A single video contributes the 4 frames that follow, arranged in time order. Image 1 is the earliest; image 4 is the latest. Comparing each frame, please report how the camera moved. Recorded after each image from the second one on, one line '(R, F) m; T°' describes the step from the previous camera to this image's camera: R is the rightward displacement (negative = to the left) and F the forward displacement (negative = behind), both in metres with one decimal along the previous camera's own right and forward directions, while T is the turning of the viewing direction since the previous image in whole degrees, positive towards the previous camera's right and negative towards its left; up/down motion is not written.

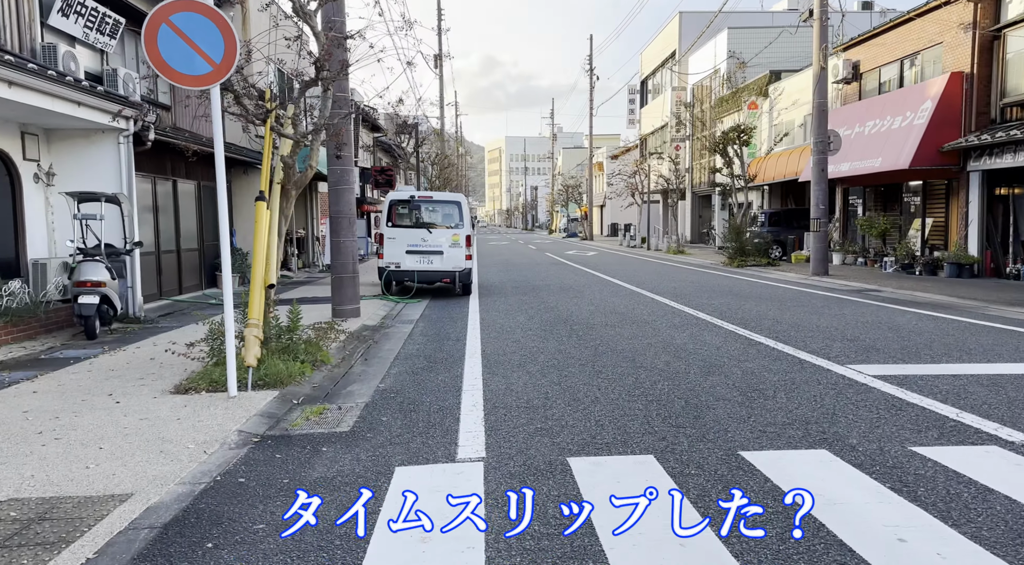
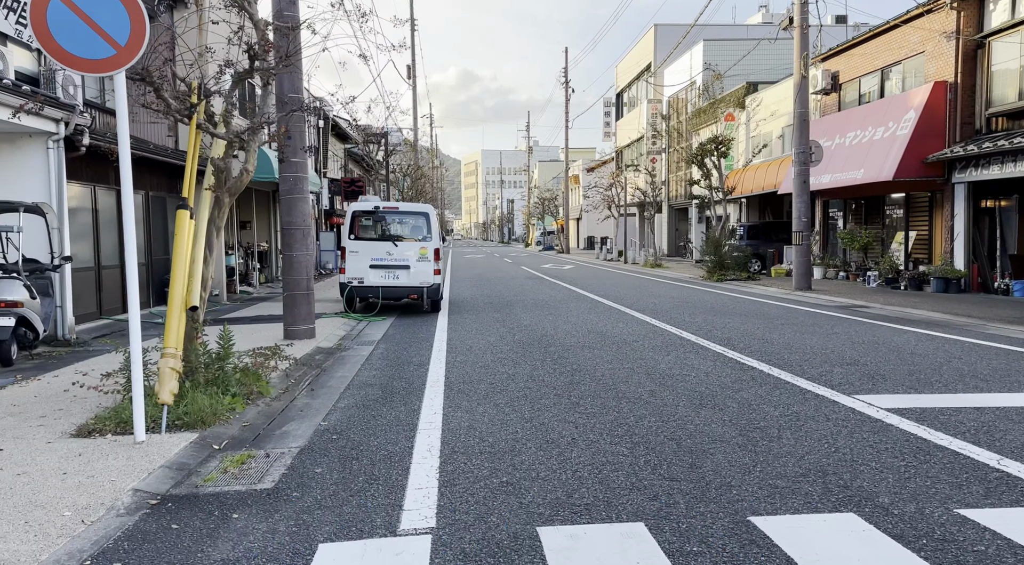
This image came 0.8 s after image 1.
(+0.1, +0.9) m; +2°
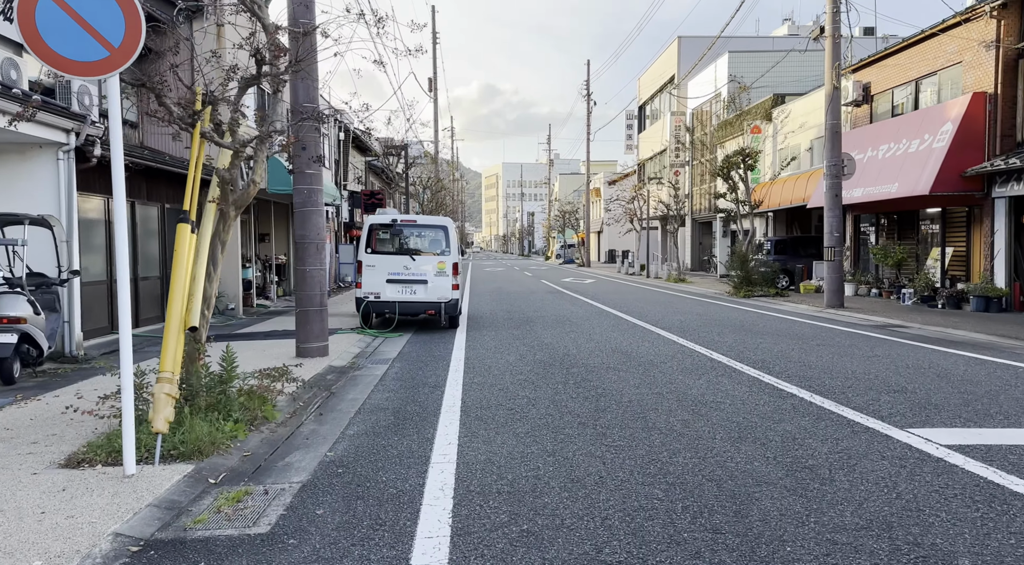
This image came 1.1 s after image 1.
(0.0, +0.4) m; -2°
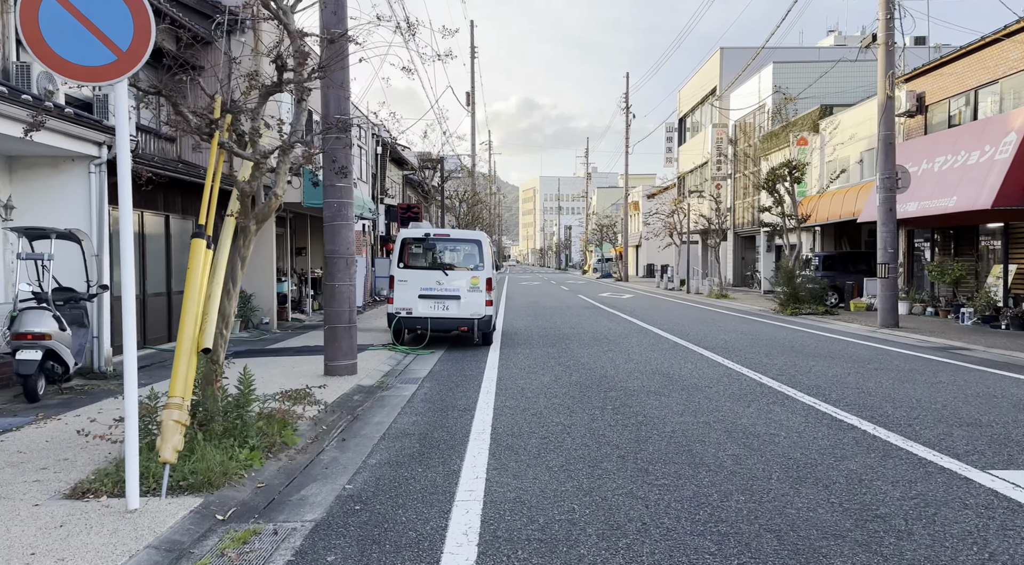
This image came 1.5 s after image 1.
(0.0, +0.4) m; -3°
